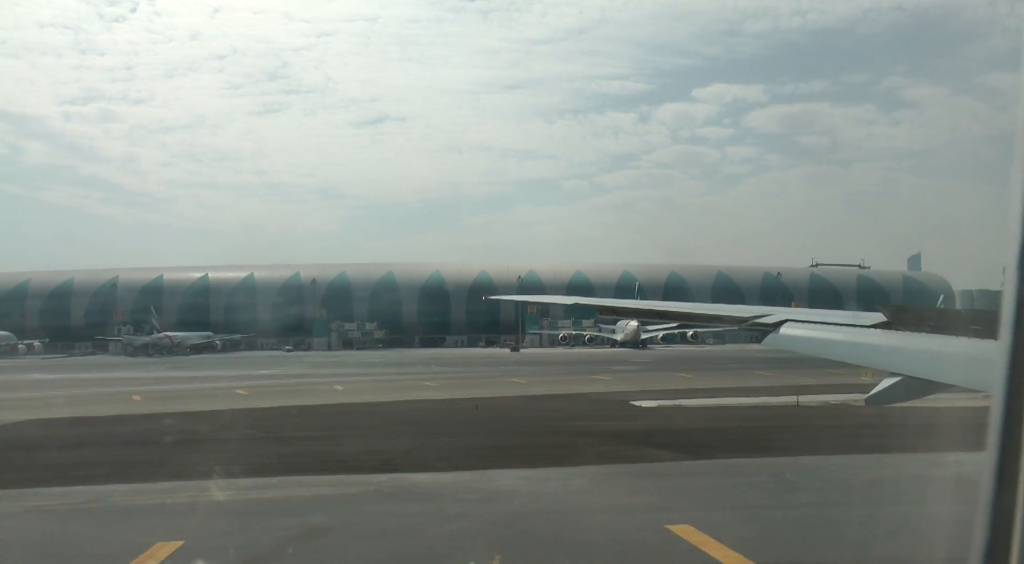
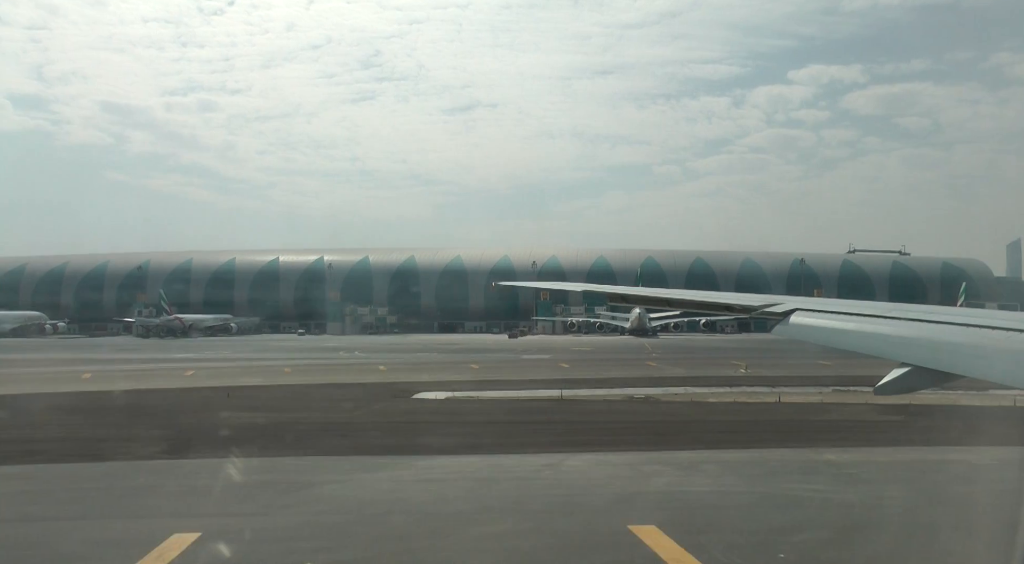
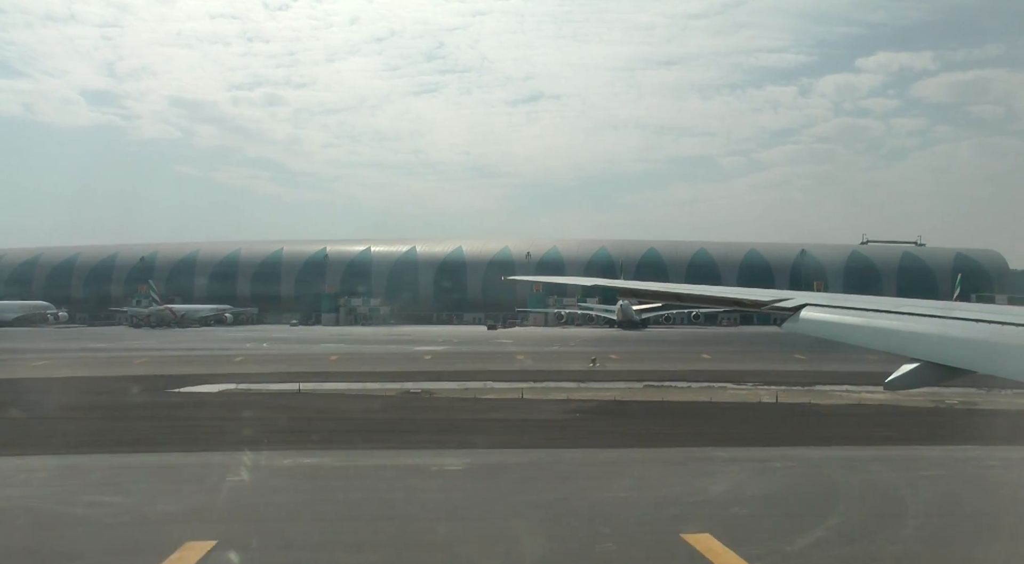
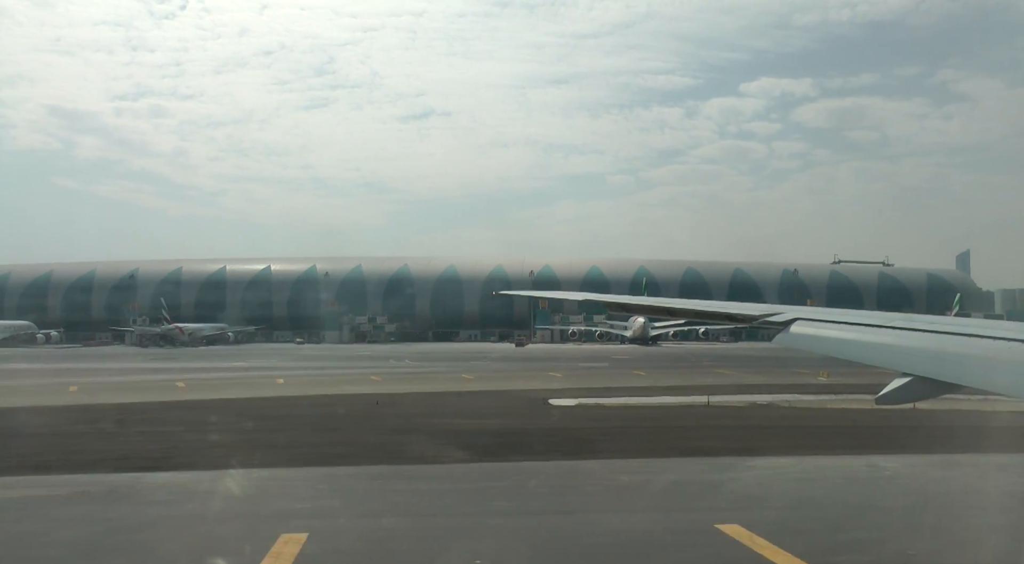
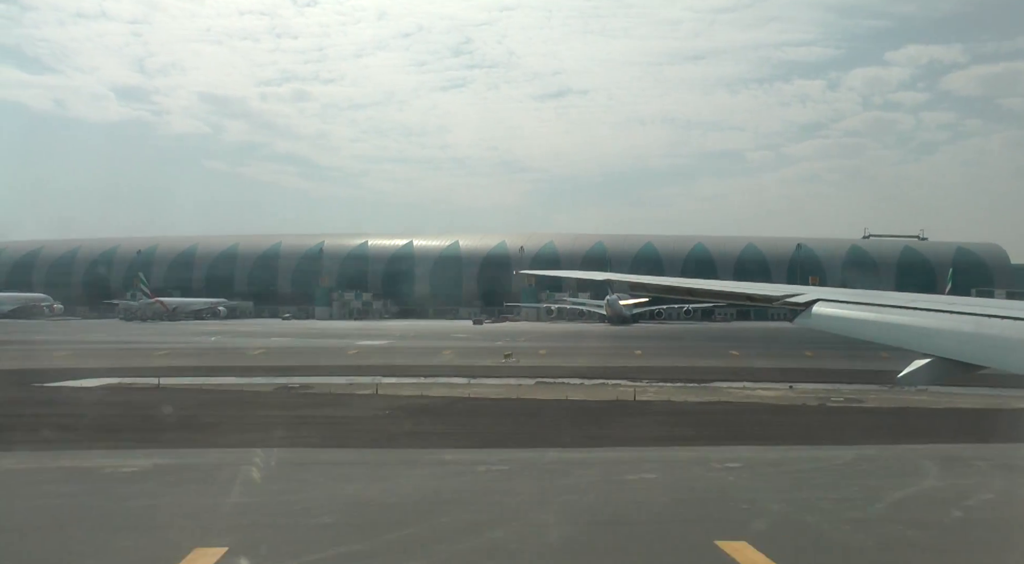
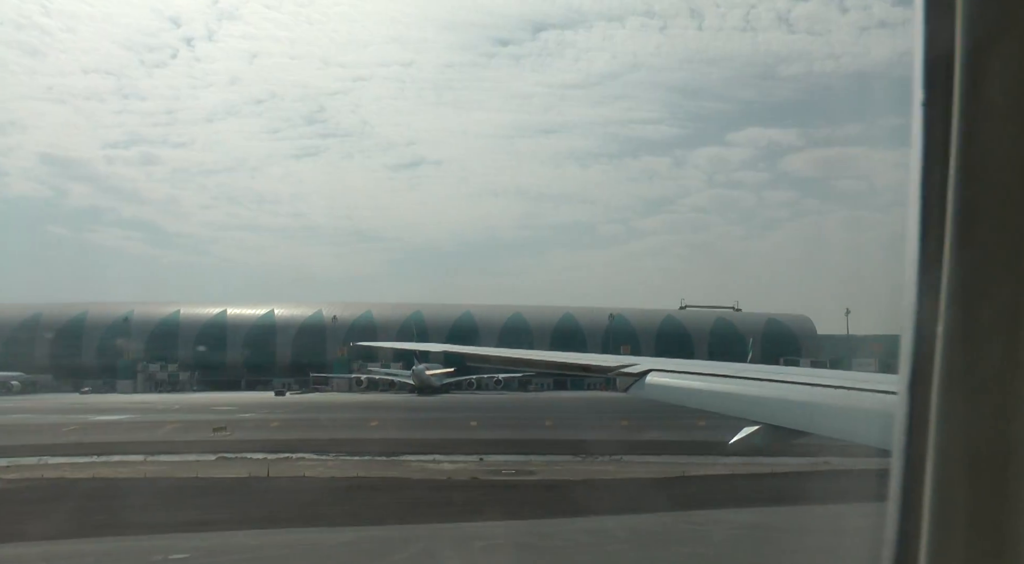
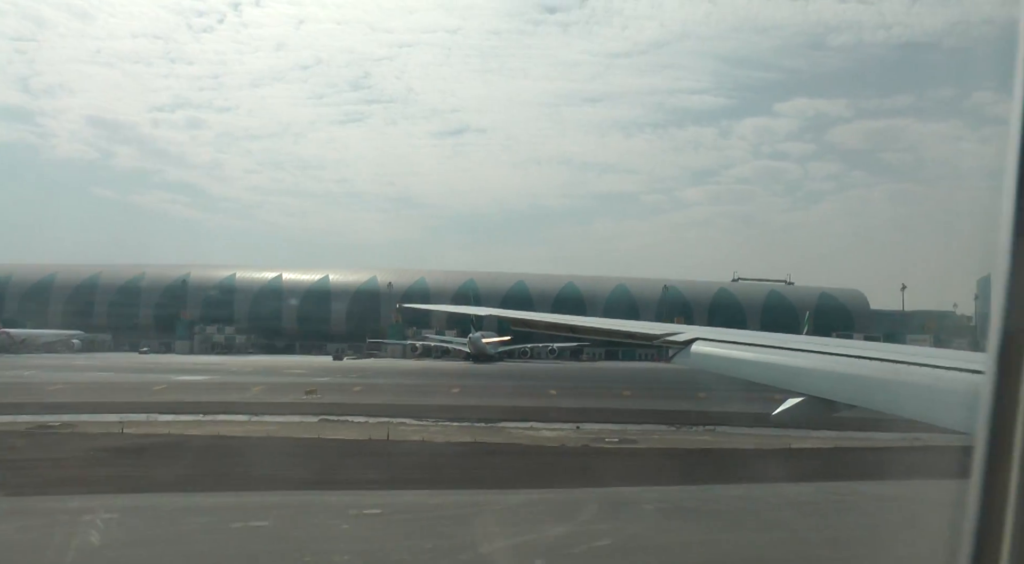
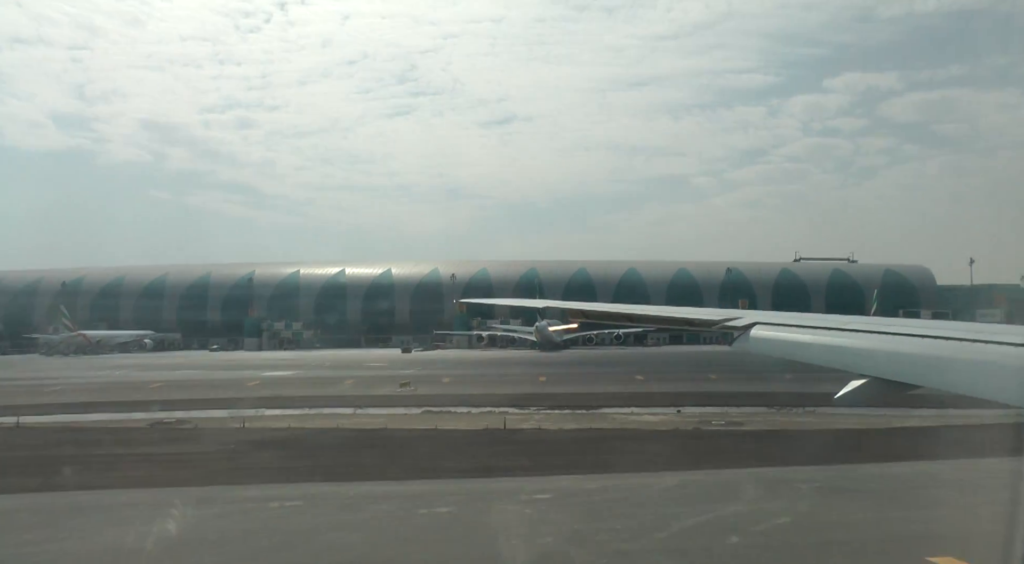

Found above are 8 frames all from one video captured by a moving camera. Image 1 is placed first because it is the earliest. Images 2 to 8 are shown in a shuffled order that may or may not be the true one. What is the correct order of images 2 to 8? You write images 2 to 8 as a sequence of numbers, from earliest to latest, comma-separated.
4, 2, 3, 5, 8, 7, 6
